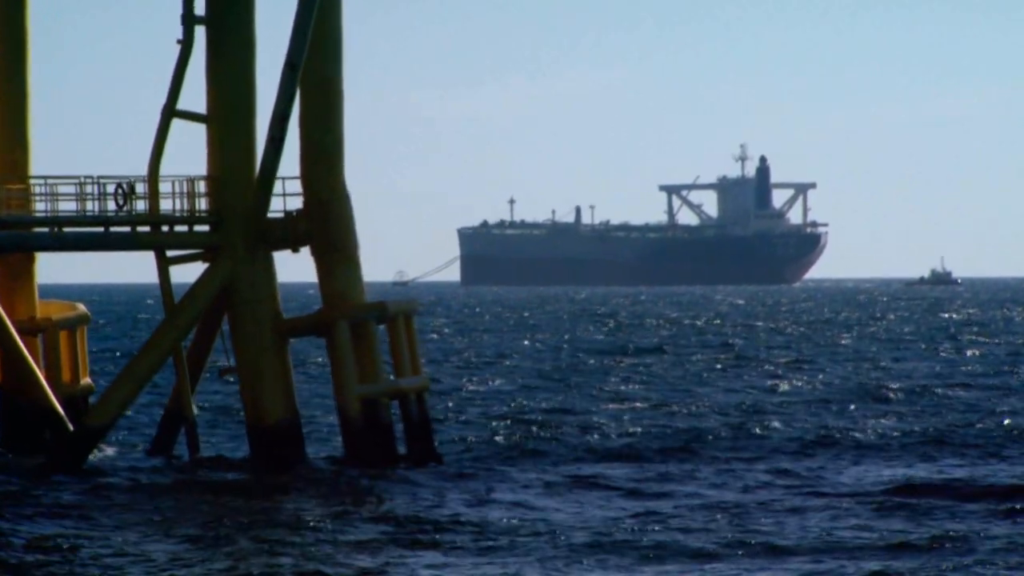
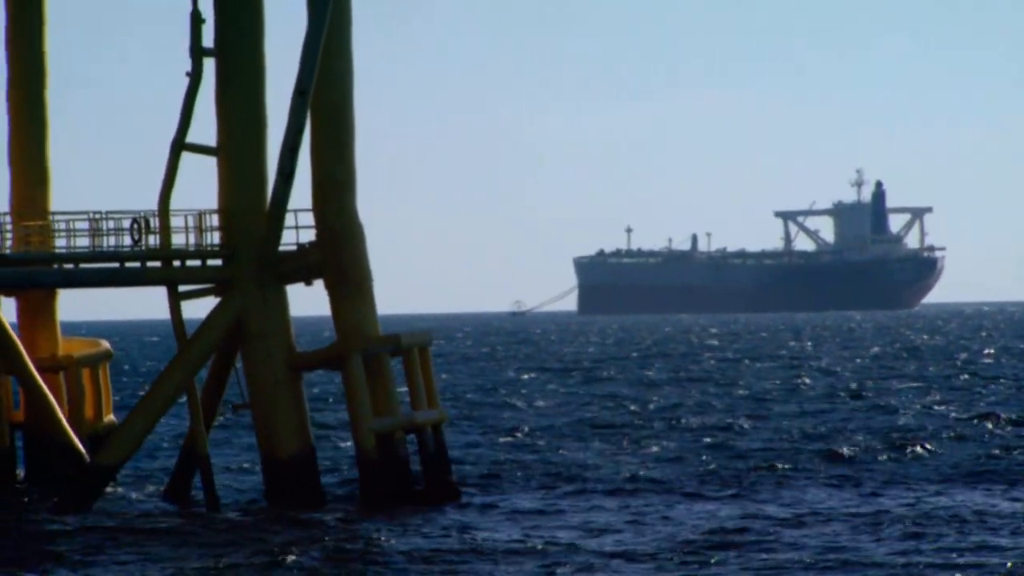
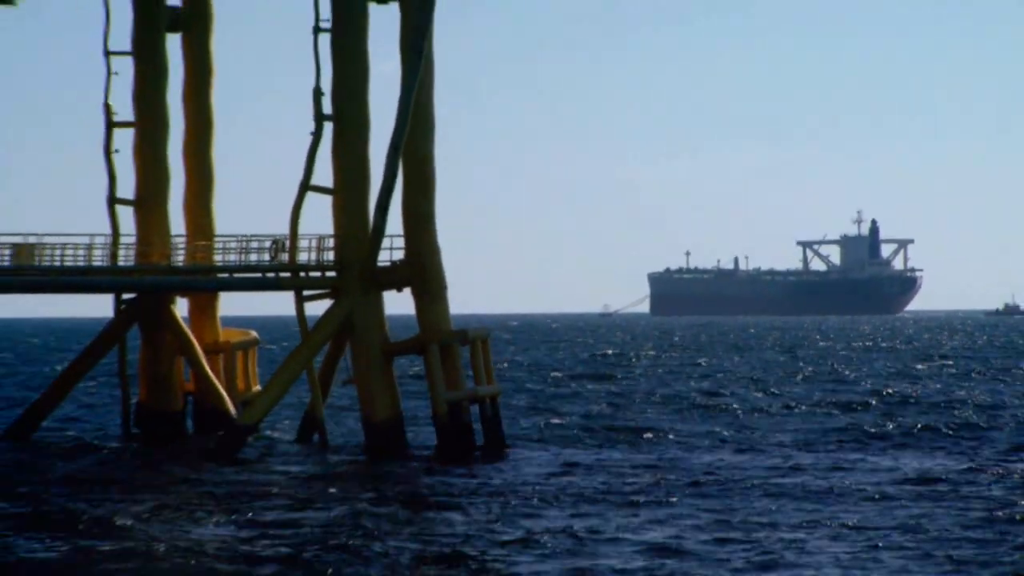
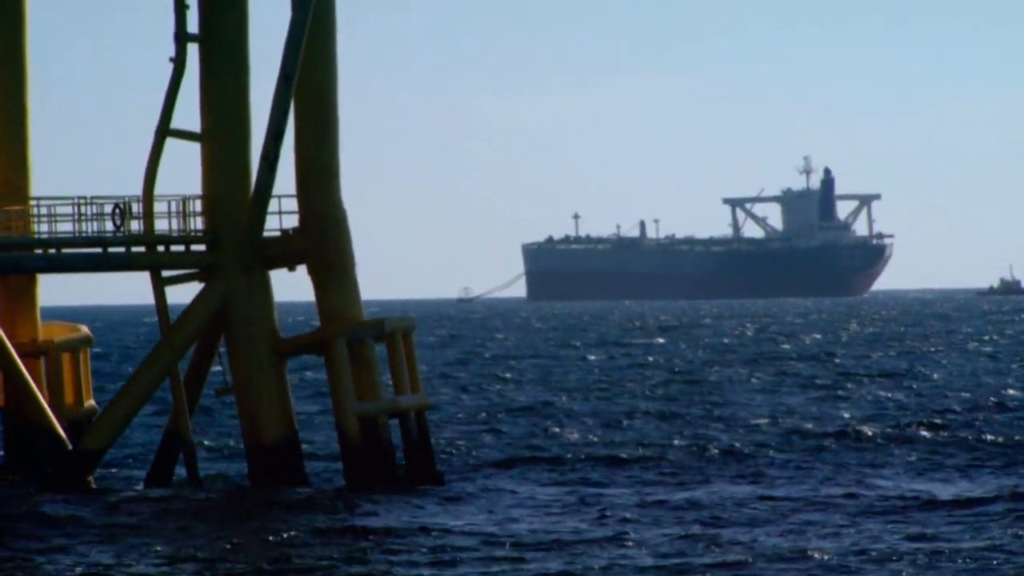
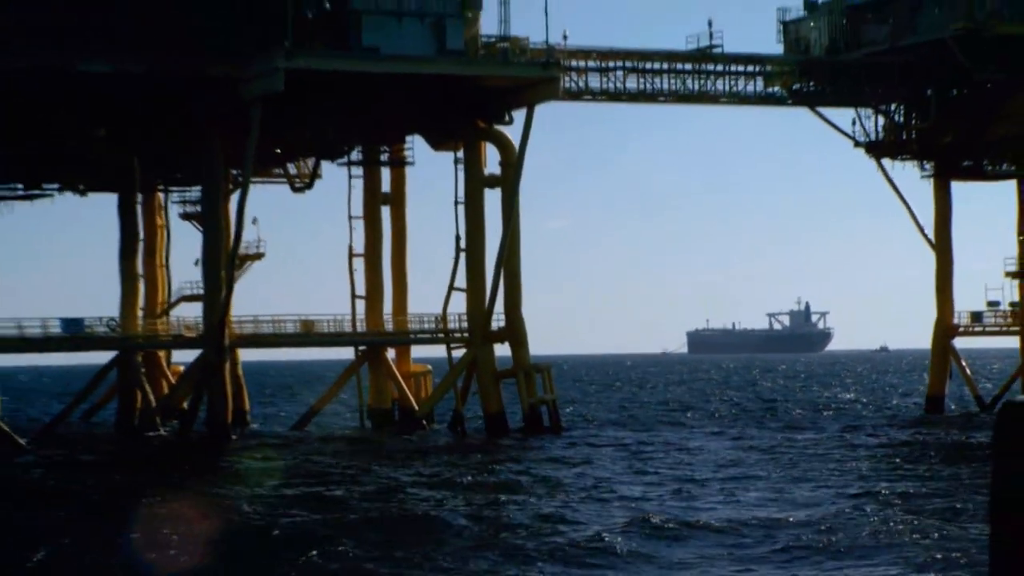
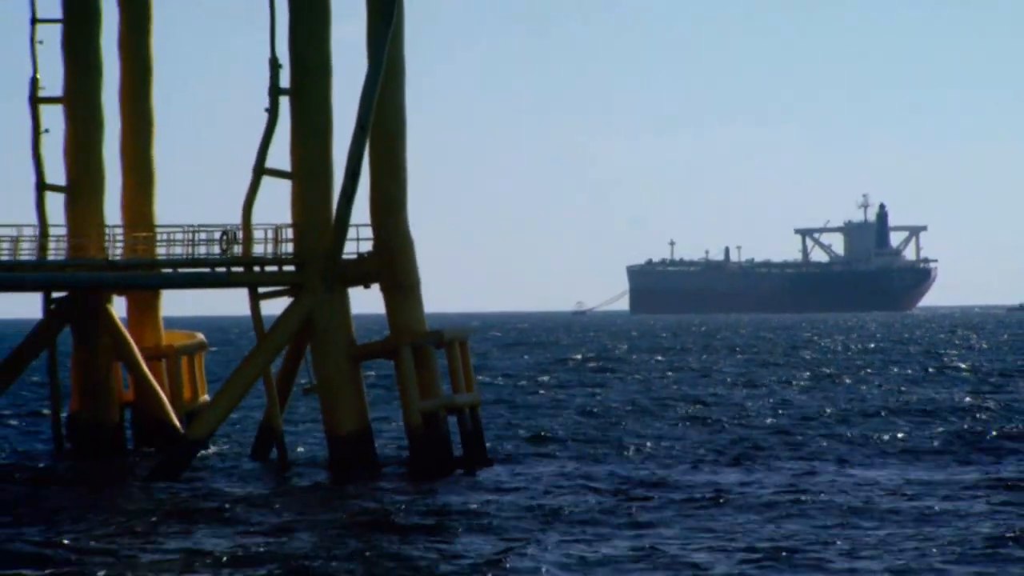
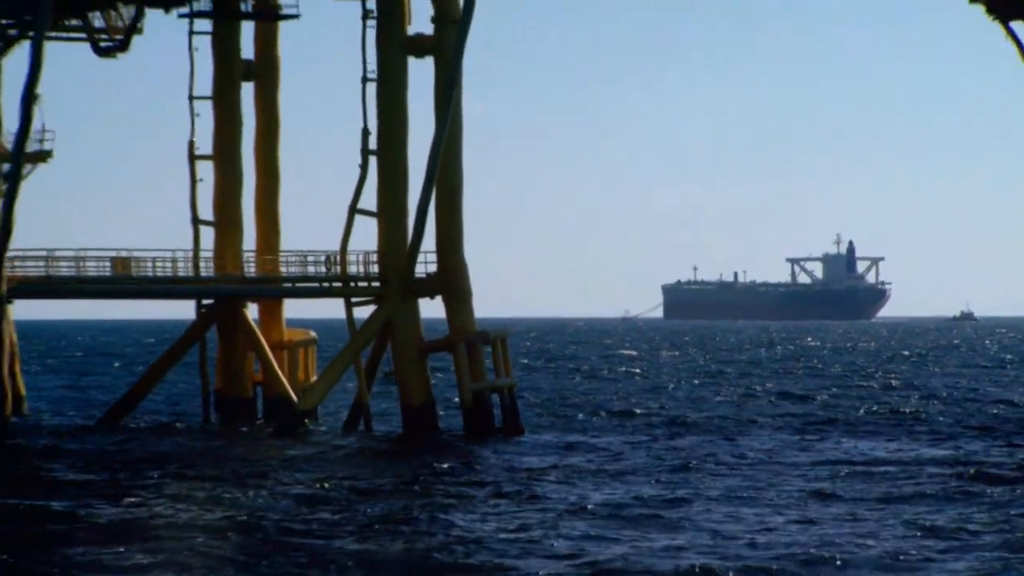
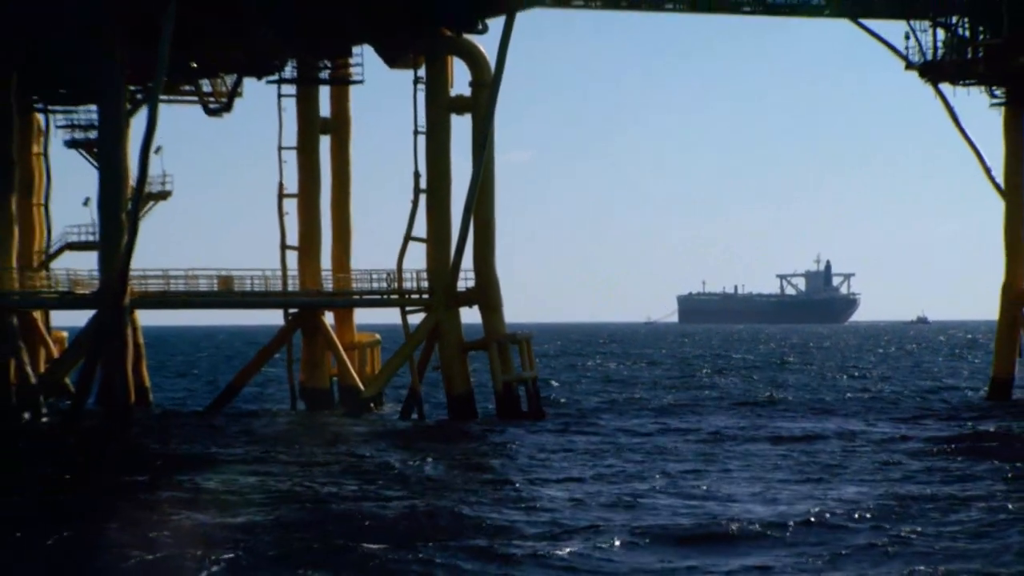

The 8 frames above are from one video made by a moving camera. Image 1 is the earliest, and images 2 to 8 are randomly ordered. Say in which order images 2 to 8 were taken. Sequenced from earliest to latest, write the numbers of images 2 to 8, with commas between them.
4, 2, 6, 3, 7, 8, 5
